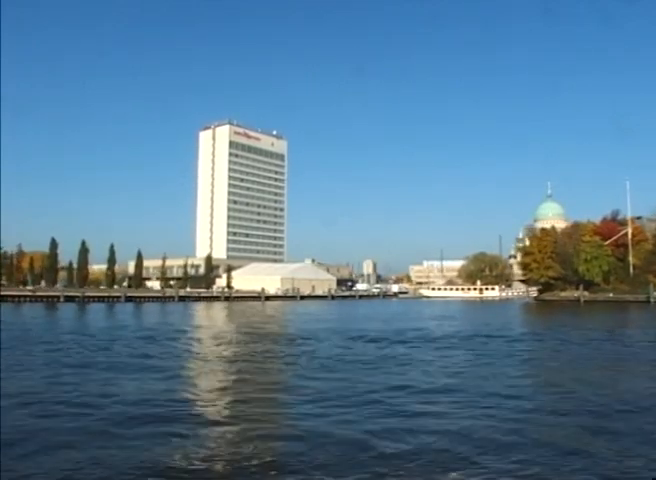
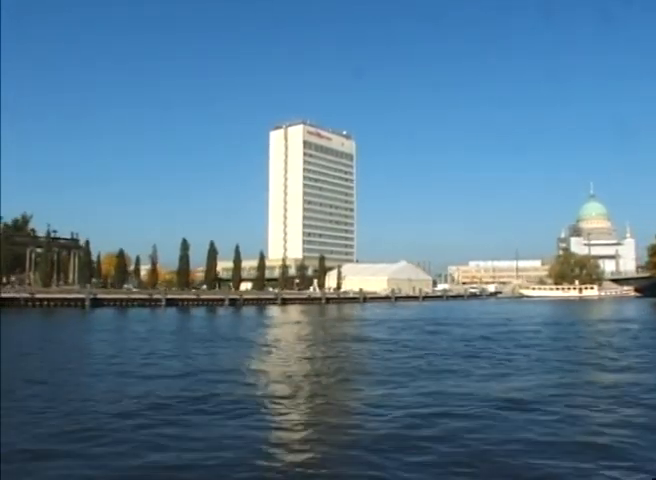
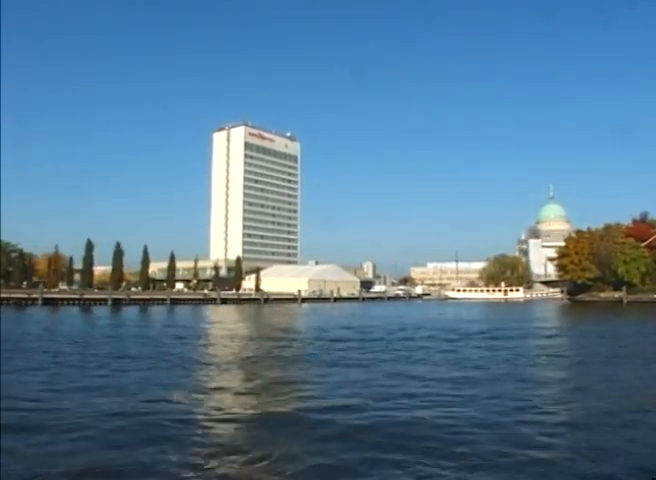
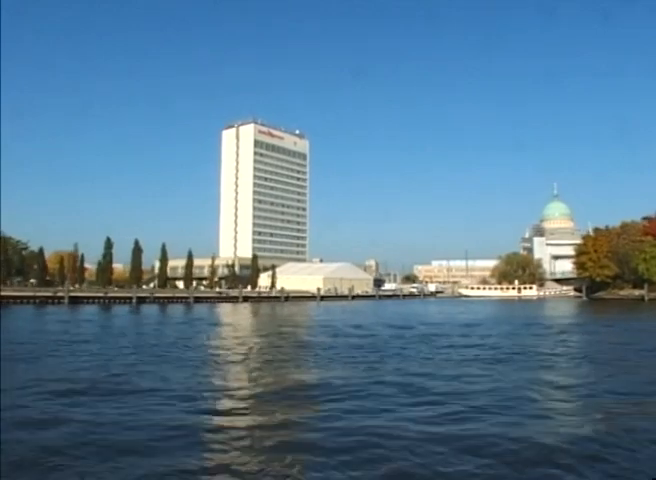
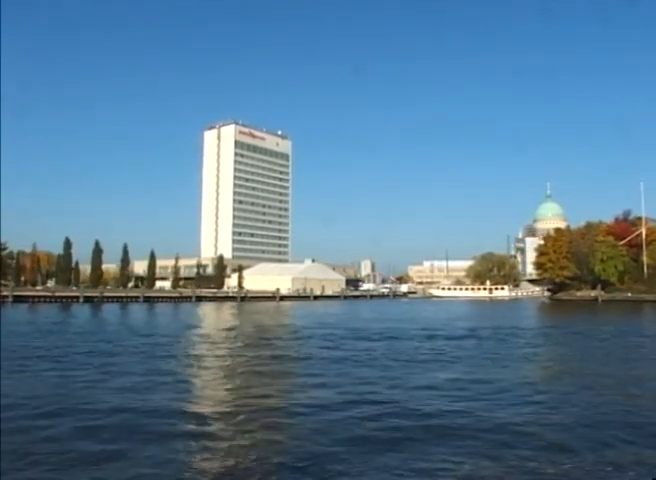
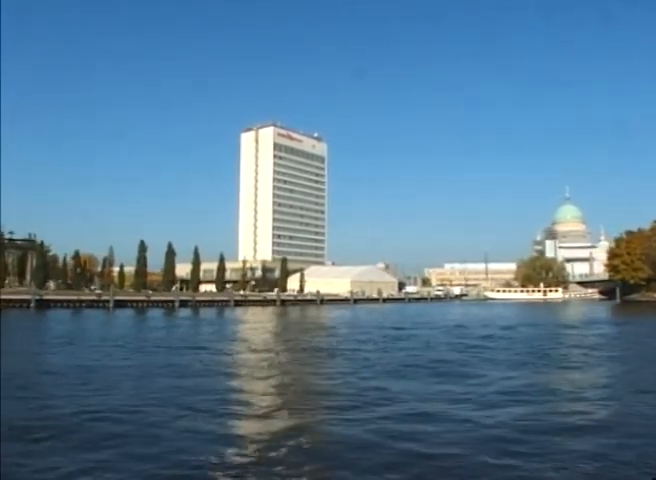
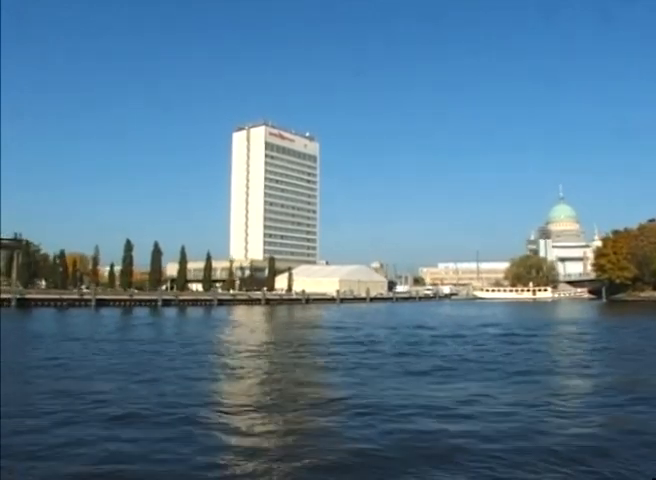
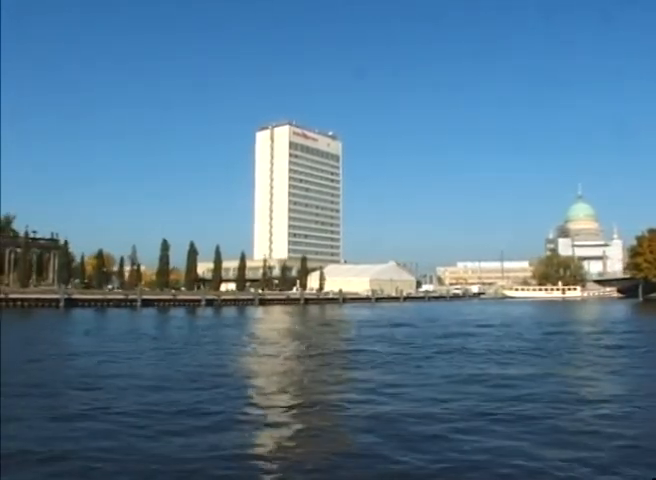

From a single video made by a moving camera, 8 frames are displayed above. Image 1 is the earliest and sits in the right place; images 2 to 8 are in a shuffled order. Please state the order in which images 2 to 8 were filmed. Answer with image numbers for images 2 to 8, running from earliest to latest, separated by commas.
5, 3, 4, 7, 6, 8, 2
